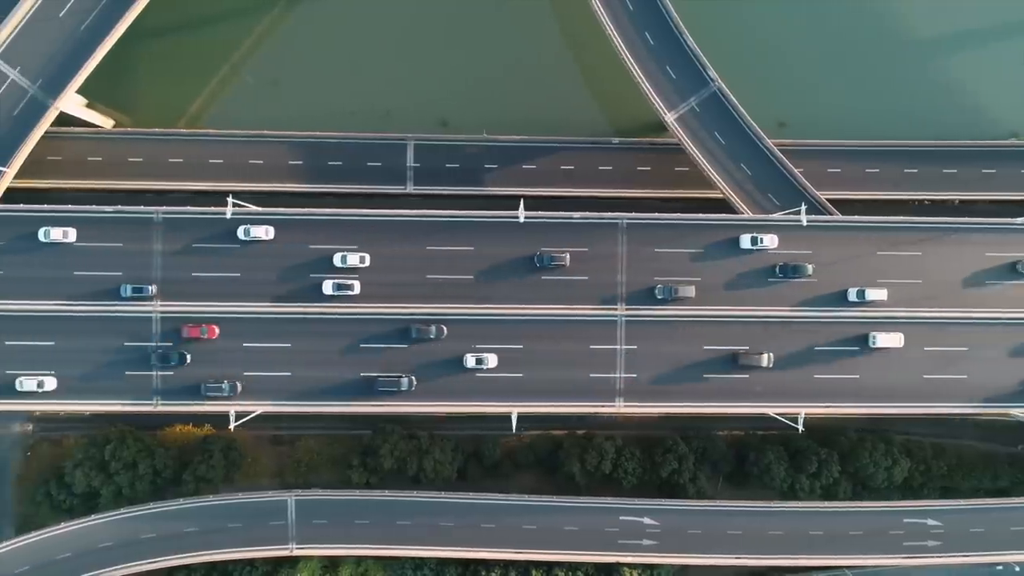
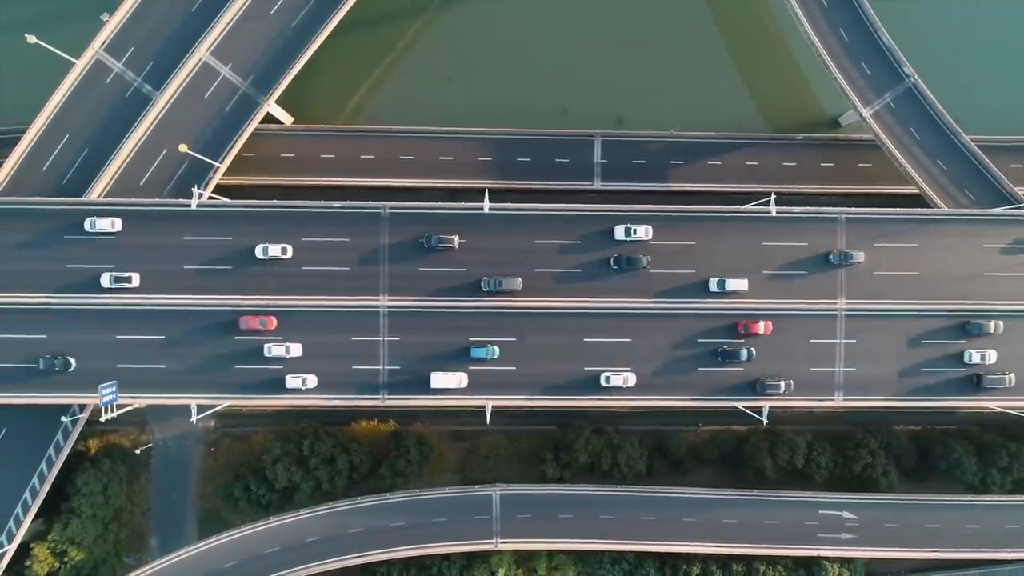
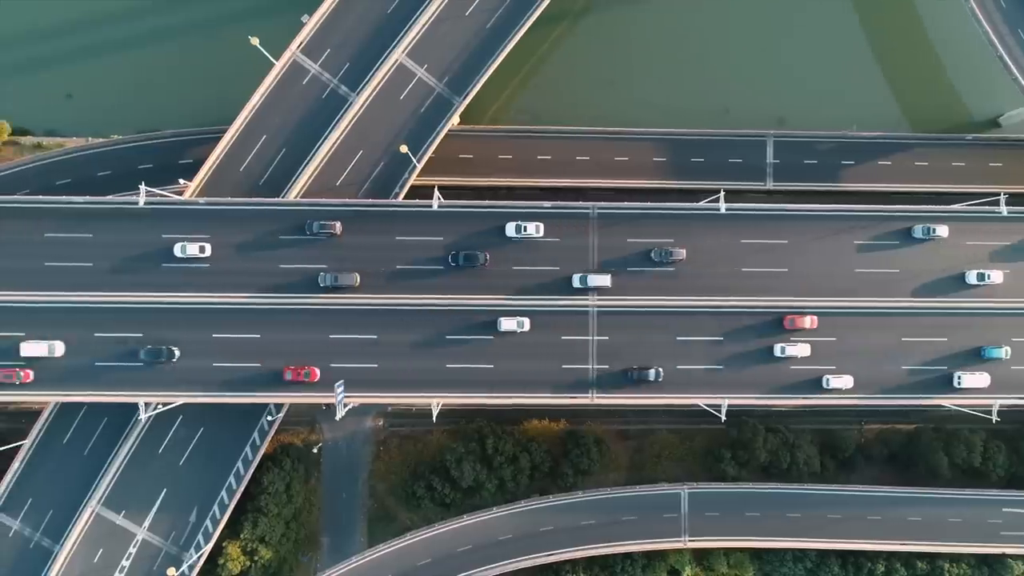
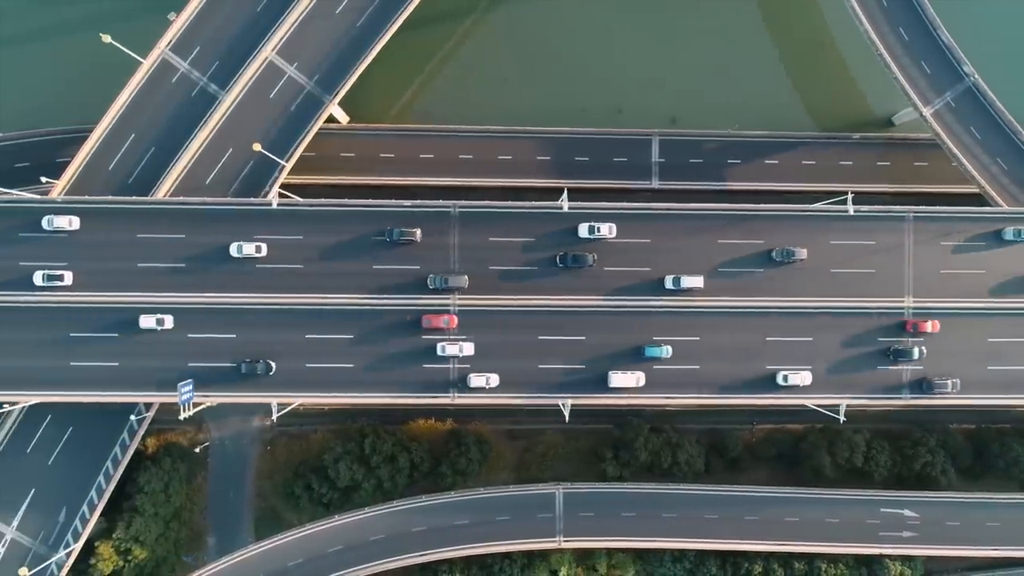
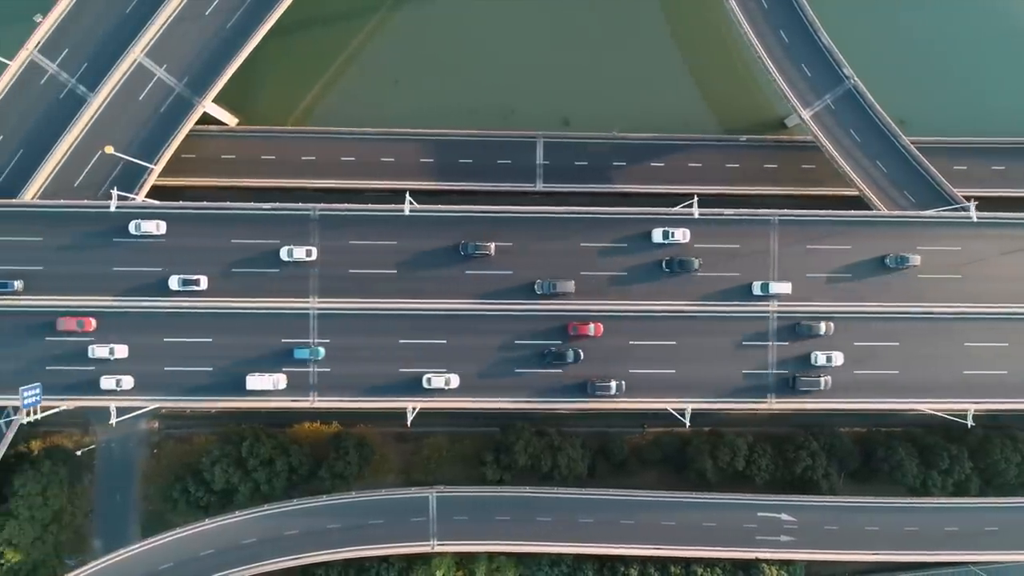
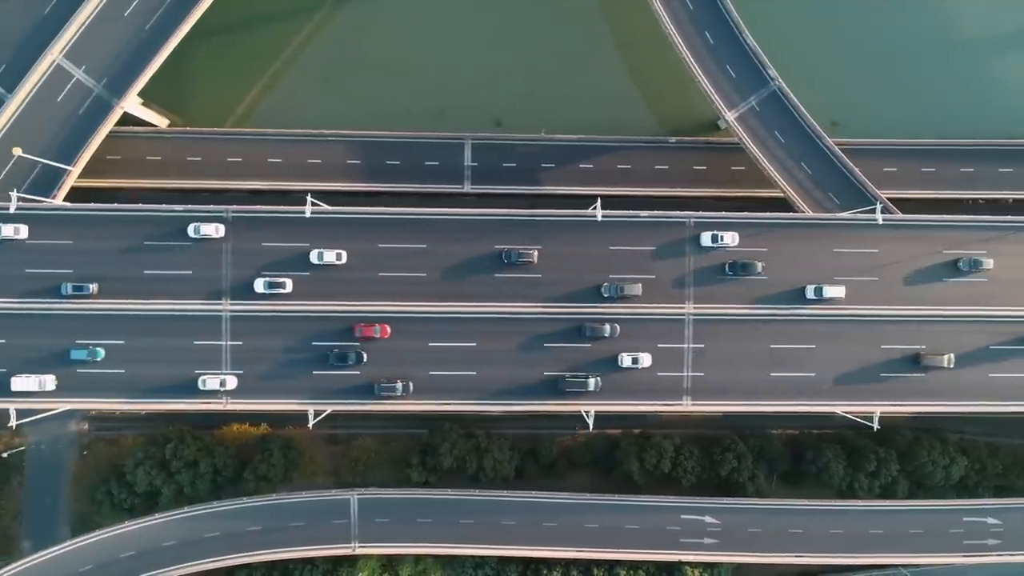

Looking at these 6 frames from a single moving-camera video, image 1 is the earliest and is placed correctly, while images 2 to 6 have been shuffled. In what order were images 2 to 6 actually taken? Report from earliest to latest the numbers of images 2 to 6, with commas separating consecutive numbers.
6, 5, 2, 4, 3
